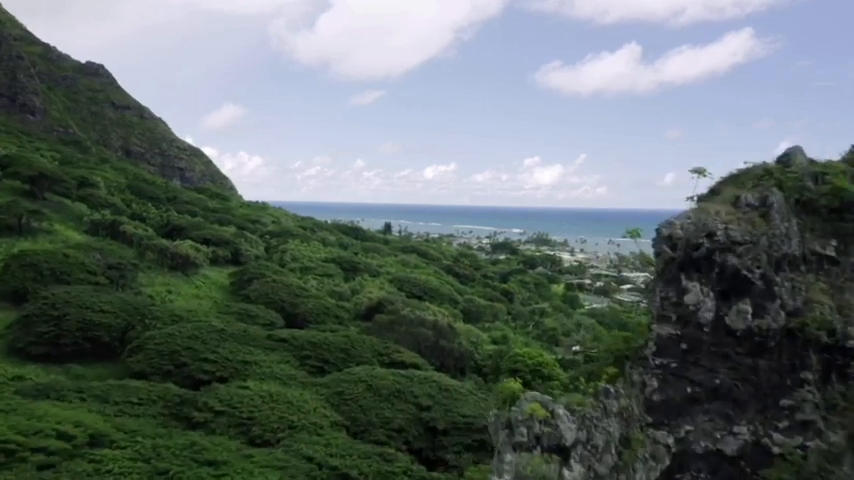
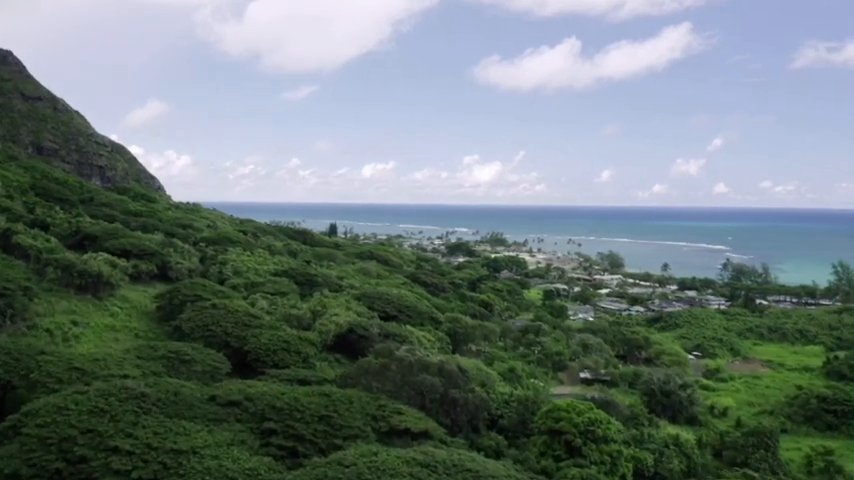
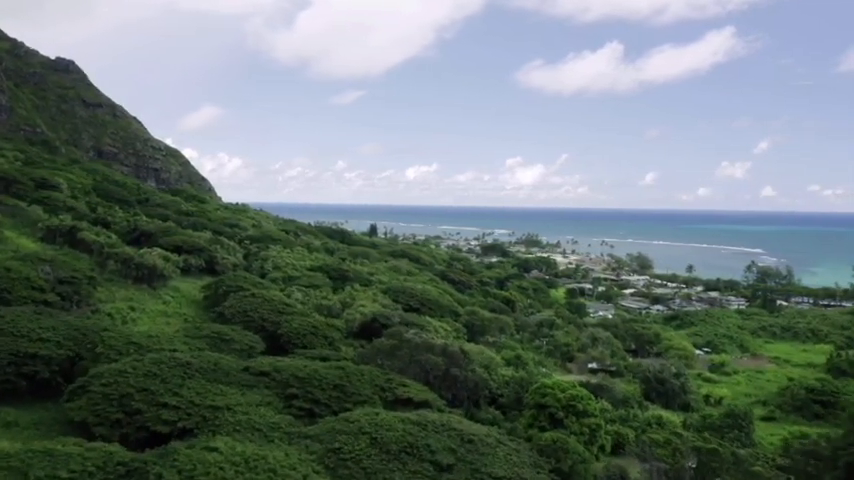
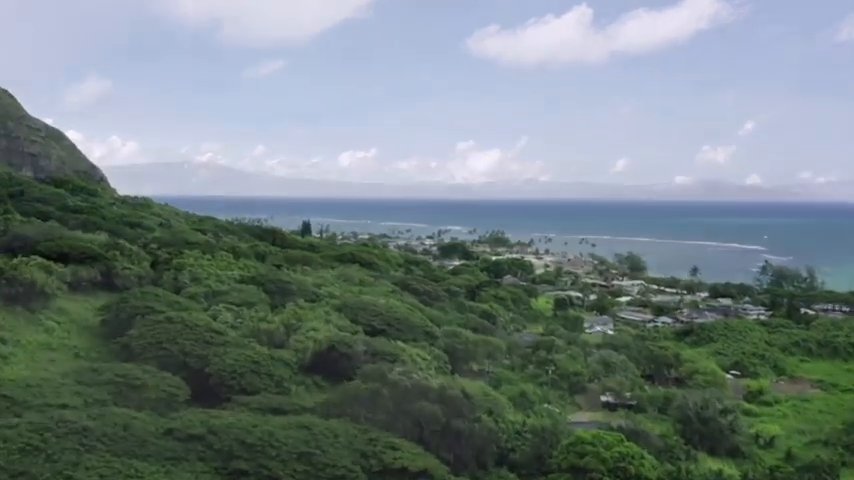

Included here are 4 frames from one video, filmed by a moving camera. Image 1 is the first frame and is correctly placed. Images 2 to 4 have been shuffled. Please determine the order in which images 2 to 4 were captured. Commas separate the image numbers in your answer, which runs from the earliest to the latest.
3, 2, 4
